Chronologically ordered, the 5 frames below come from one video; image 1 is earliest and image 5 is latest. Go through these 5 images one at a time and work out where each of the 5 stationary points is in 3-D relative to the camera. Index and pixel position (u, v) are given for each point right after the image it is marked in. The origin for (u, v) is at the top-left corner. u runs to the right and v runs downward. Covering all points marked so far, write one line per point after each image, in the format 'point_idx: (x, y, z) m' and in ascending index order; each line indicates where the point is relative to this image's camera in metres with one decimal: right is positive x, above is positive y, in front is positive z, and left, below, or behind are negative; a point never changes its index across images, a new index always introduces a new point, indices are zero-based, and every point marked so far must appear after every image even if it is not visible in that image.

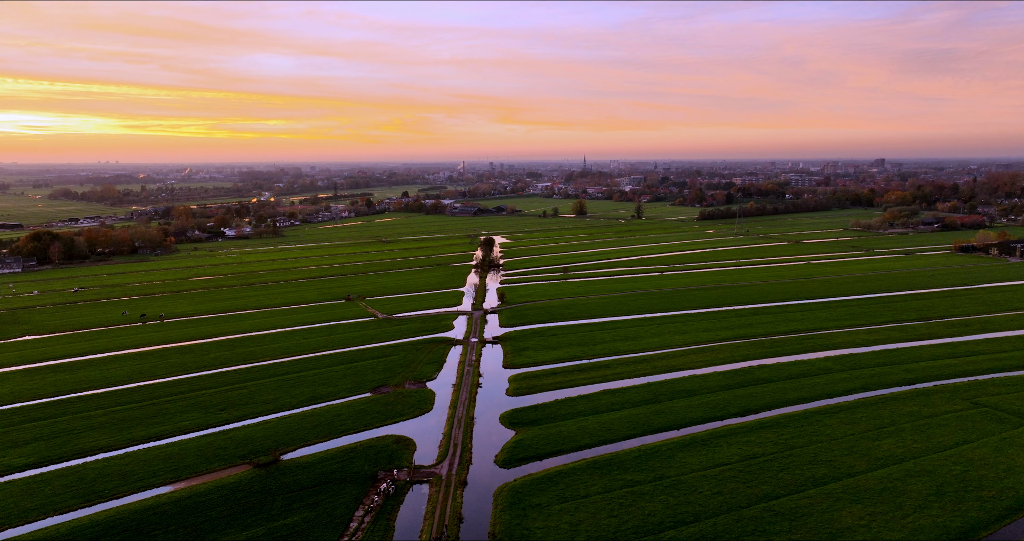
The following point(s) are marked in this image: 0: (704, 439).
0: (+6.7, -5.9, +18.5) m
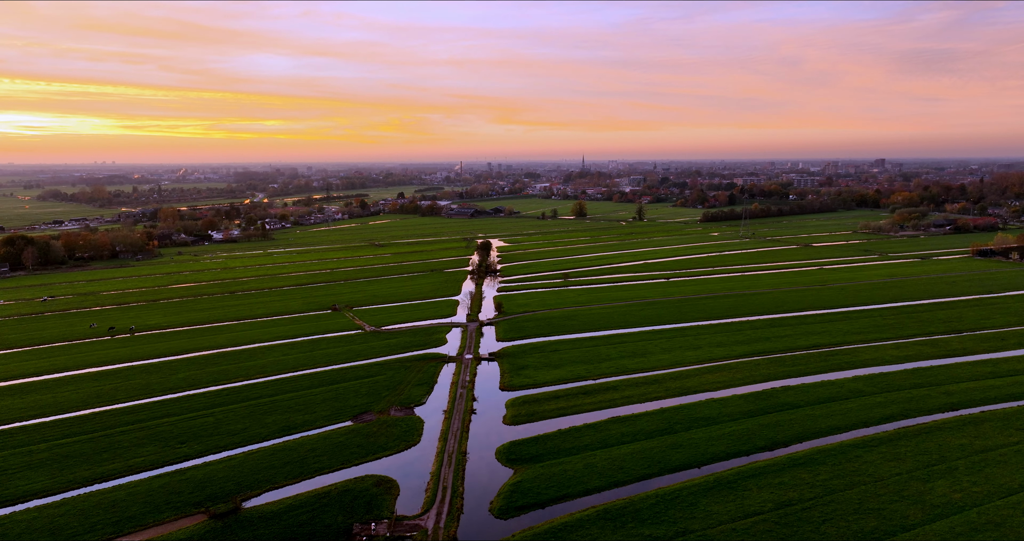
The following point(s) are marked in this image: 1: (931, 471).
0: (+6.7, -6.4, +16.2) m
1: (+13.0, -6.2, +16.5) m
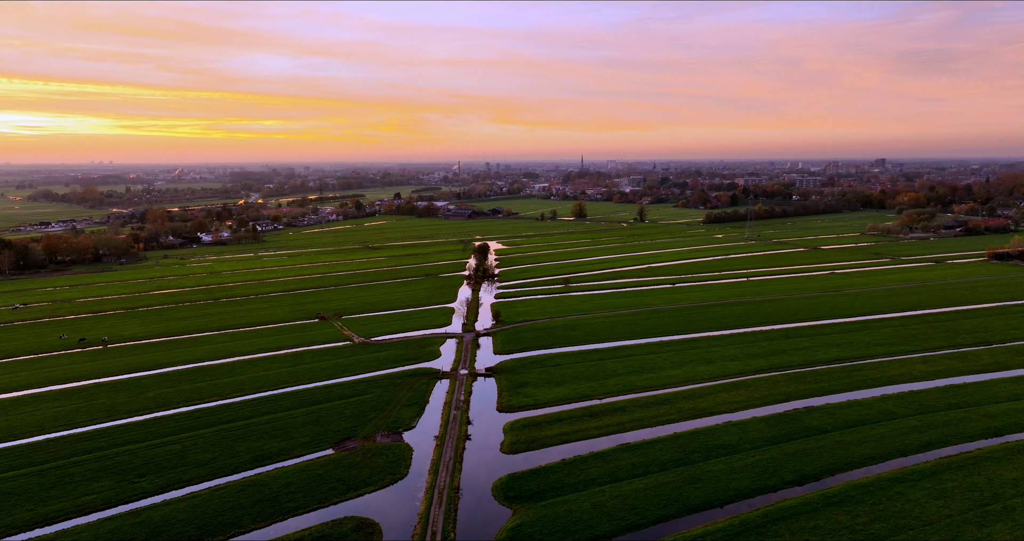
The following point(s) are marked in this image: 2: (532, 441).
0: (+6.6, -6.8, +14.2) m
1: (+13.0, -6.6, +14.5) m
2: (+0.7, -6.1, +18.9) m
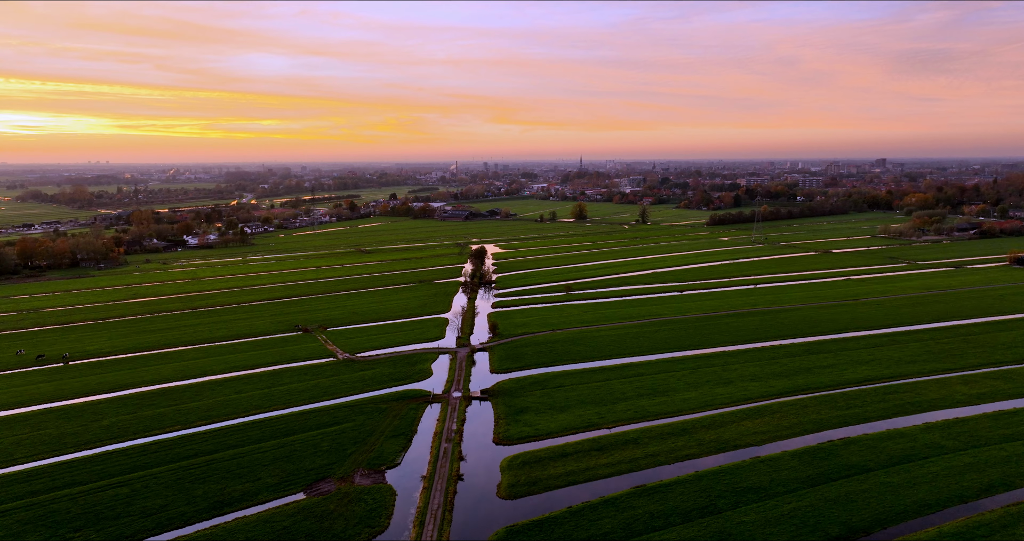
0: (+6.6, -7.3, +11.8) m
1: (+12.9, -7.1, +12.2) m
2: (+0.7, -6.6, +16.5) m
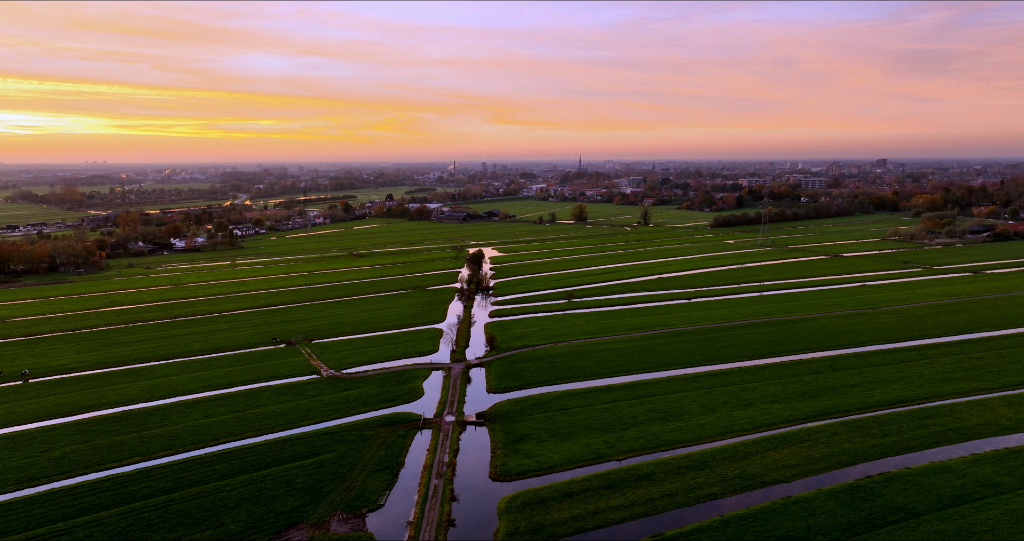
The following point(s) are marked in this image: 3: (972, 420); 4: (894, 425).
0: (+6.6, -7.7, +9.7) m
1: (+12.9, -7.5, +10.1) m
2: (+0.6, -7.0, +14.4) m
3: (+17.1, -5.5, +19.8) m
4: (+14.0, -5.7, +19.4) m
